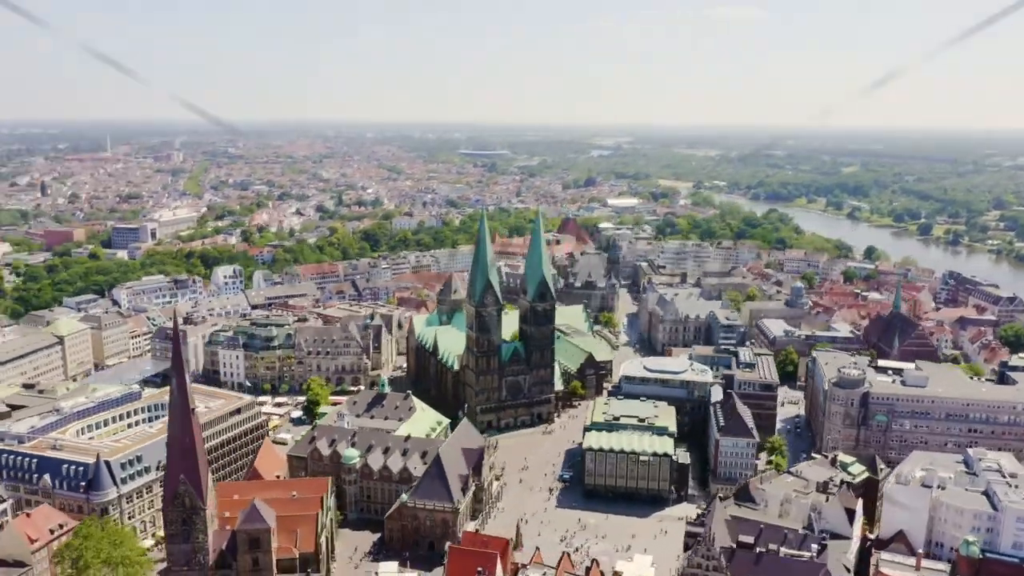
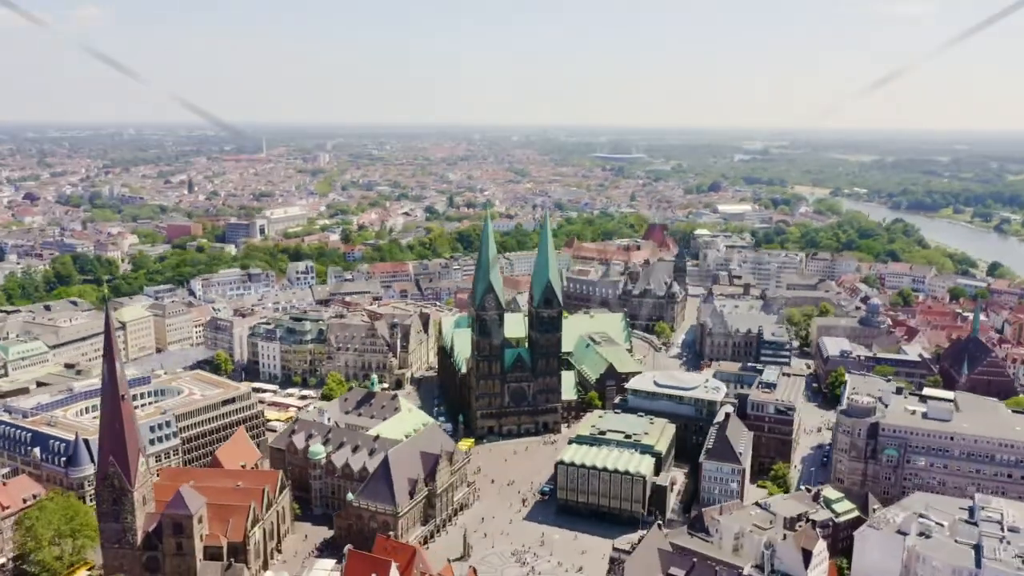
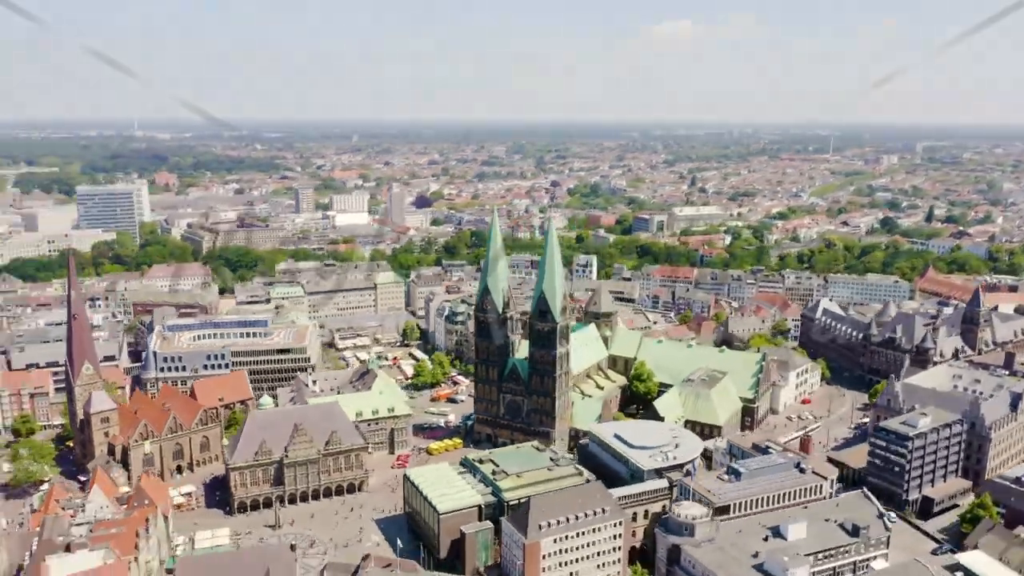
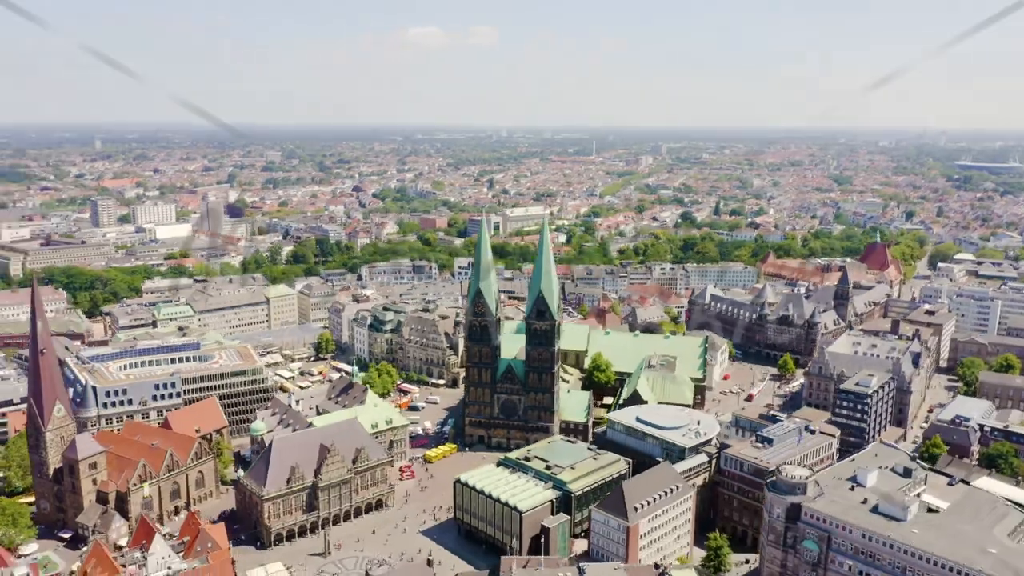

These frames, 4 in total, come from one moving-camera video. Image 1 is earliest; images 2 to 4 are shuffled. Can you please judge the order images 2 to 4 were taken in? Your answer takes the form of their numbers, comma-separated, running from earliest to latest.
2, 4, 3
